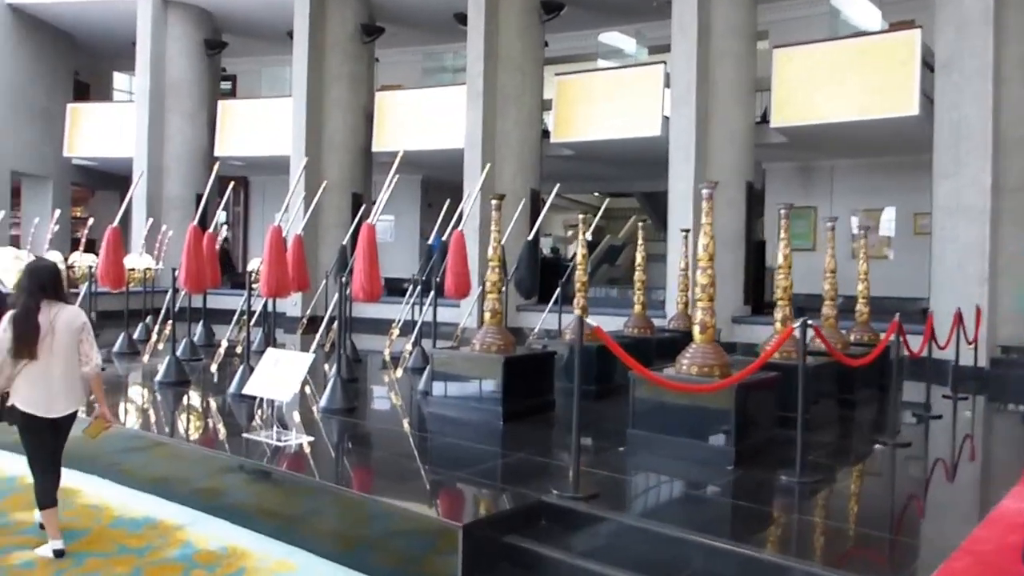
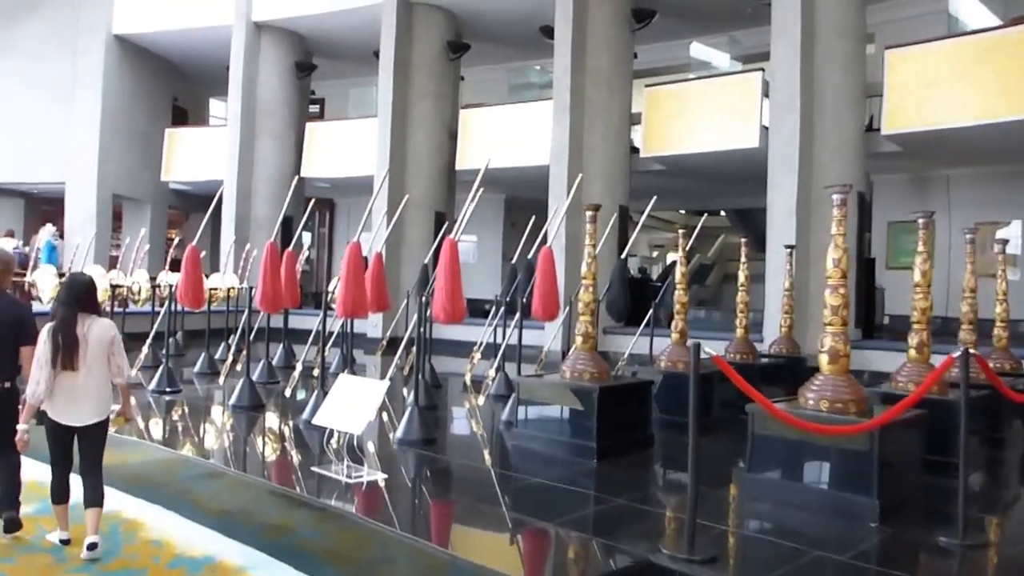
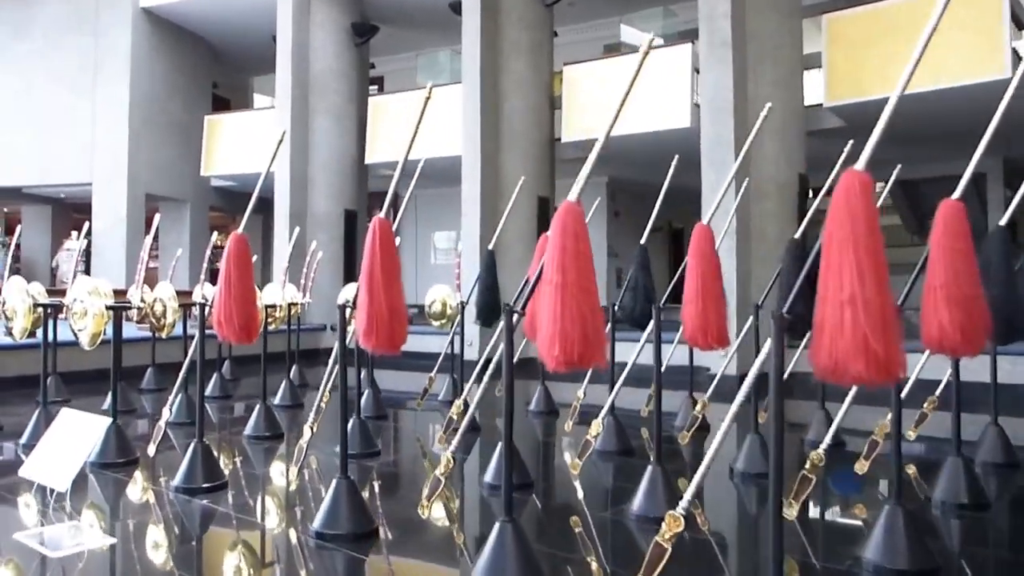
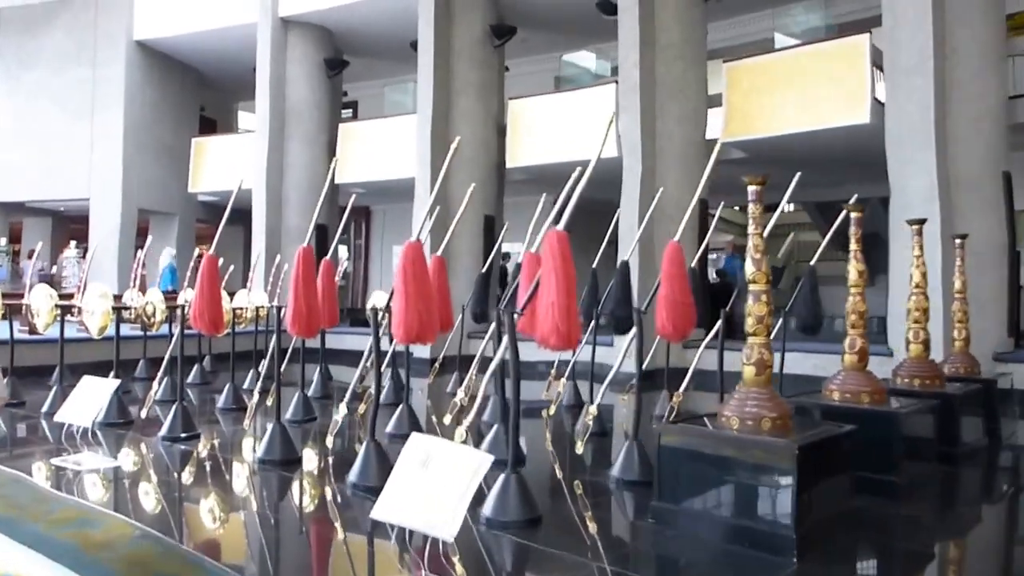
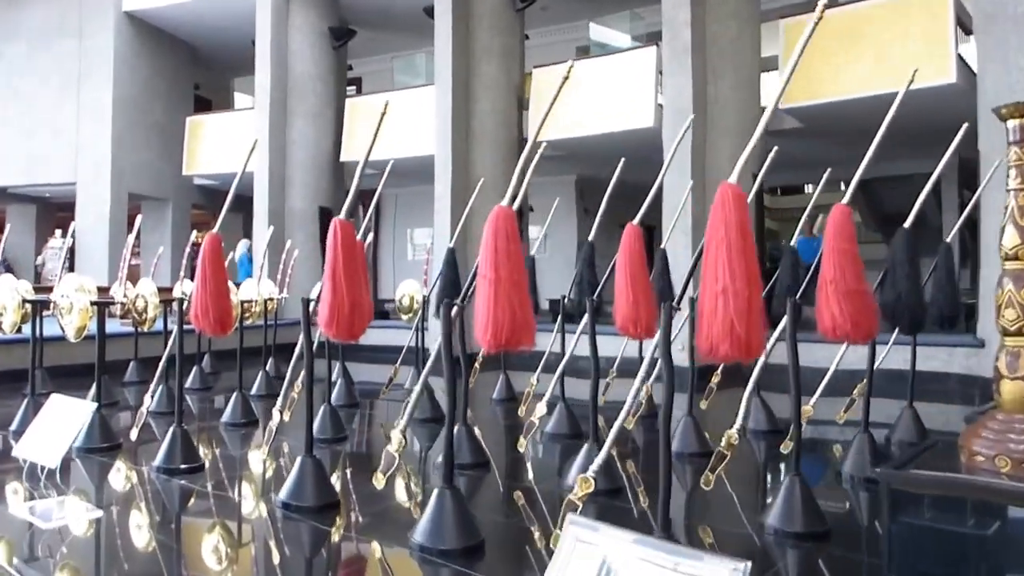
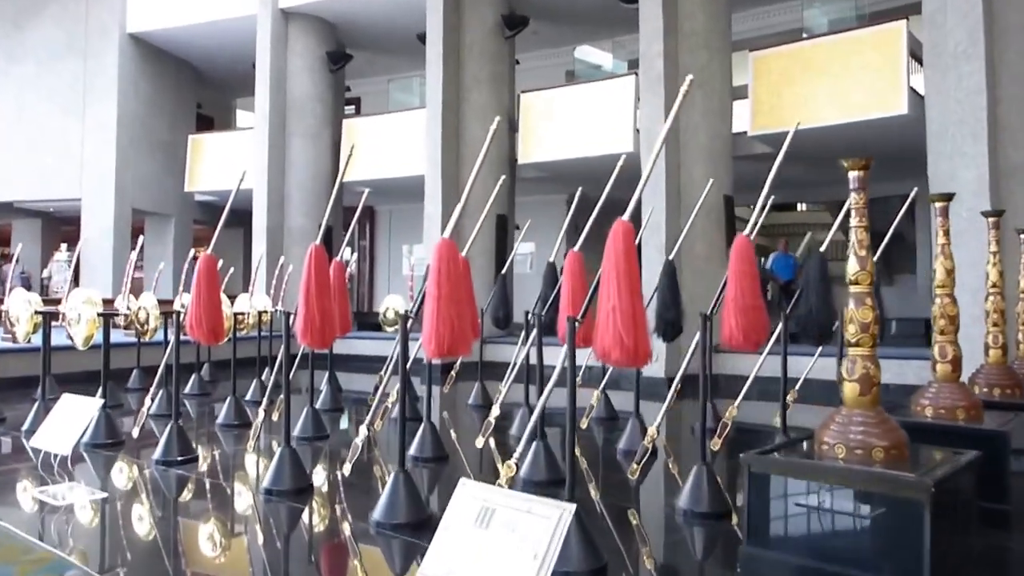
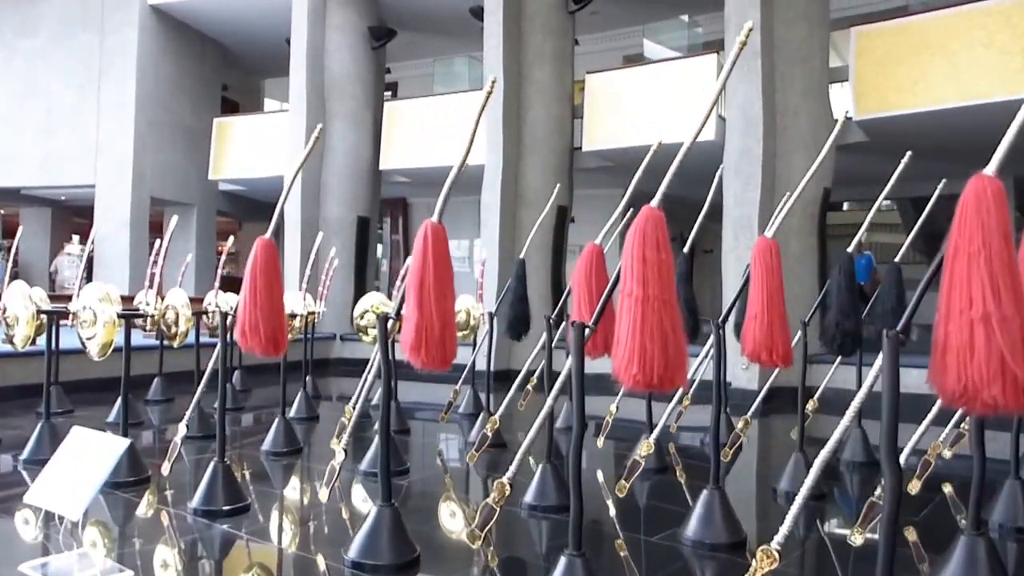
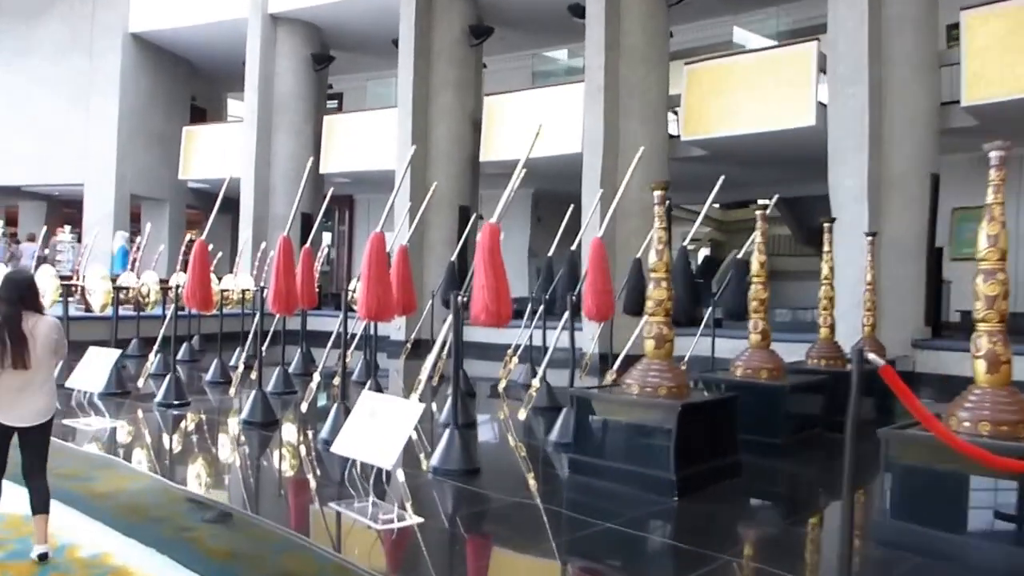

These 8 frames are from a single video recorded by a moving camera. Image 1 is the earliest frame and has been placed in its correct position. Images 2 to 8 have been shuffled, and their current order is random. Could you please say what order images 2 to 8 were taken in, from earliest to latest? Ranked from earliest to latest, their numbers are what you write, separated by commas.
2, 8, 4, 6, 5, 3, 7
